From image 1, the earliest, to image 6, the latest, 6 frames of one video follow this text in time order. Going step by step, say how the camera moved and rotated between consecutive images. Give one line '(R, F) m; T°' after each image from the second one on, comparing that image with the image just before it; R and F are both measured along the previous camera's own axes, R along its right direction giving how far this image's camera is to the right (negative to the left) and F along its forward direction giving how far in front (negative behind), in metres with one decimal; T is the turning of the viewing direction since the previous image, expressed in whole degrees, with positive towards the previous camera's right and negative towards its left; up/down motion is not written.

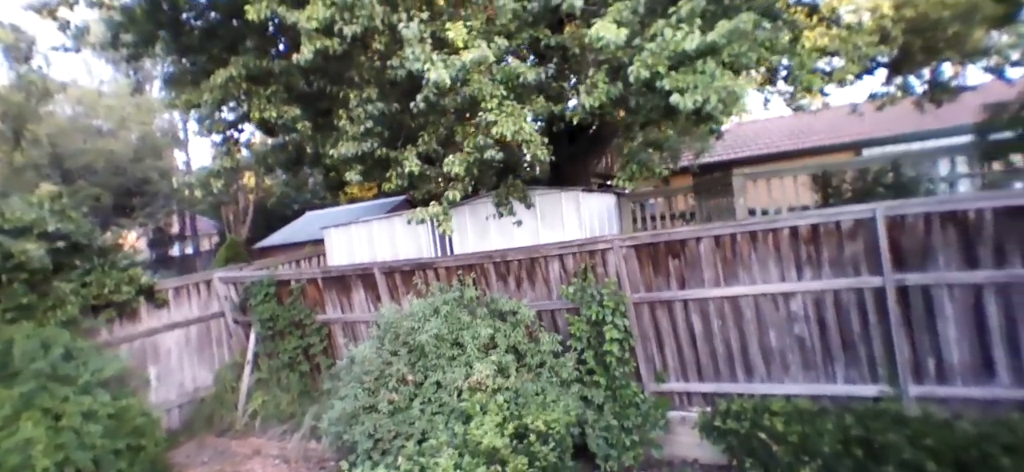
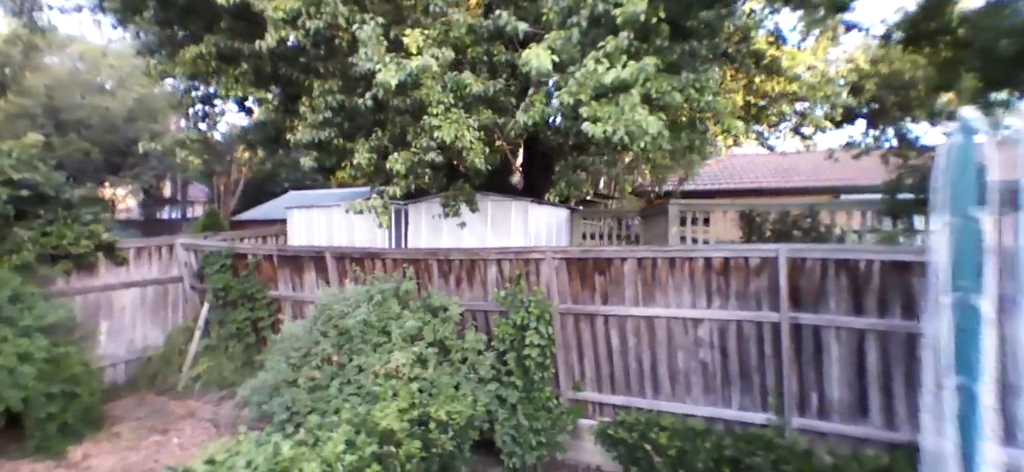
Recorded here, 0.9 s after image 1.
(+0.5, -0.3) m; 0°
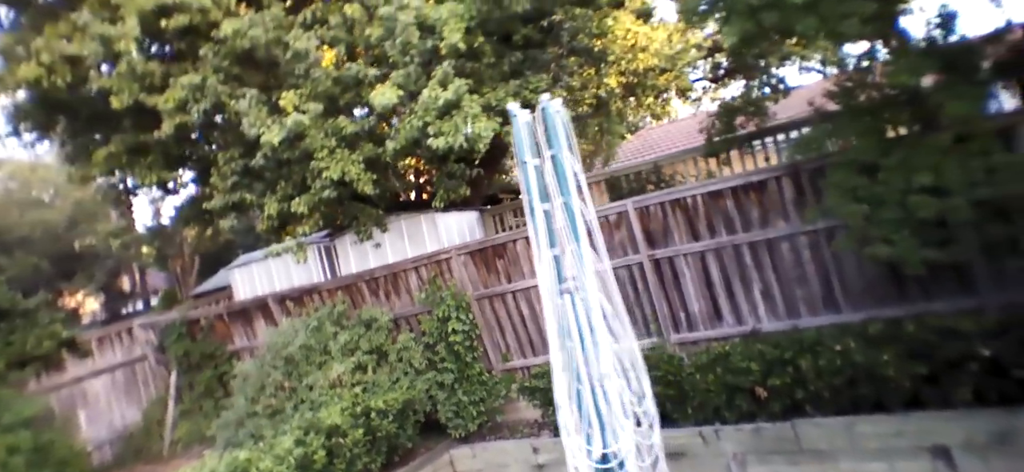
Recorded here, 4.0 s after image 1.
(+0.7, -0.8) m; +3°
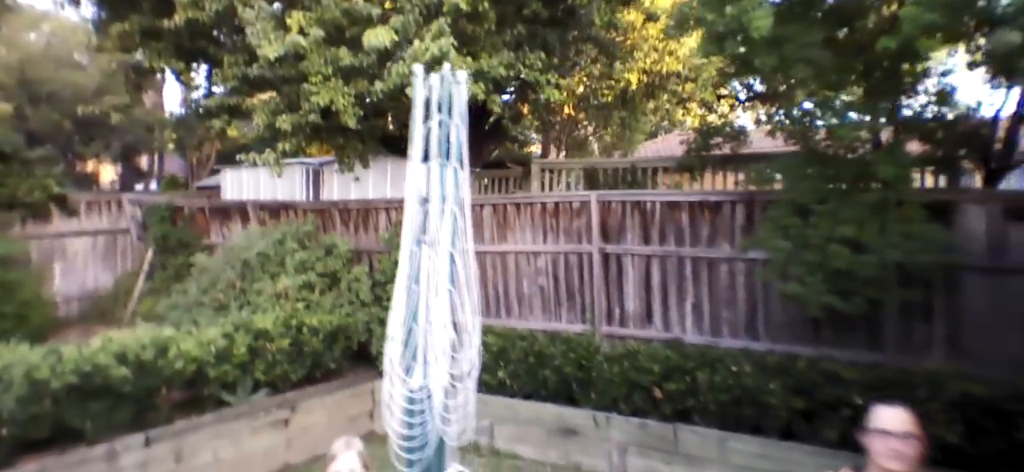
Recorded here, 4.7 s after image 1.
(+0.6, -0.2) m; -1°
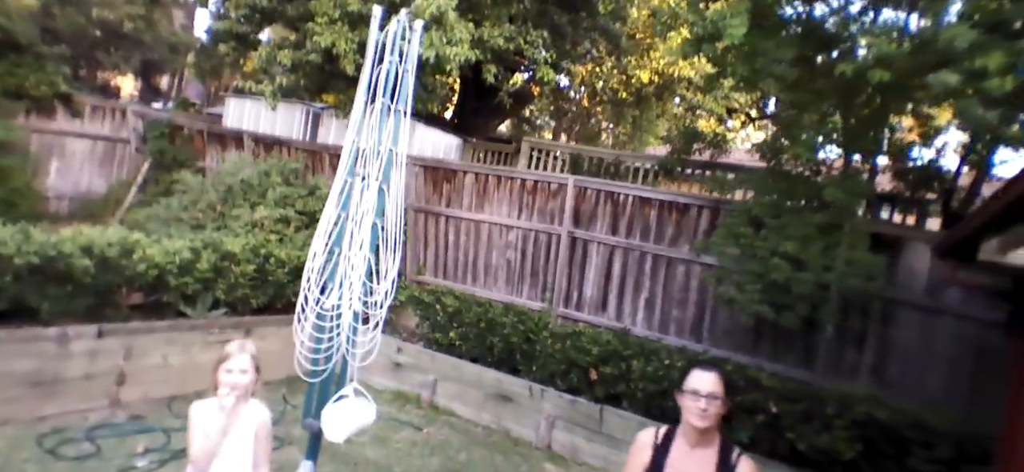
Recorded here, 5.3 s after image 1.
(+0.3, -0.1) m; 0°
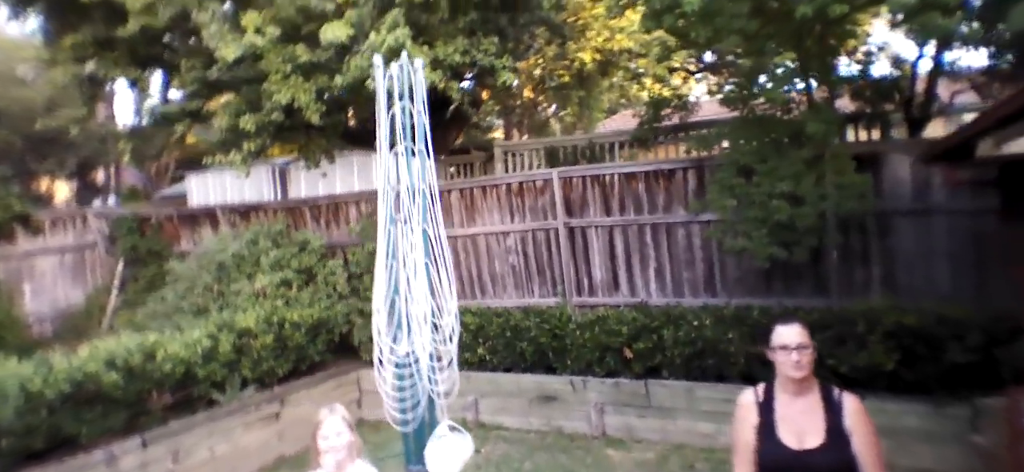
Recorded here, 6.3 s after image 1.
(-0.3, -0.1) m; +3°
